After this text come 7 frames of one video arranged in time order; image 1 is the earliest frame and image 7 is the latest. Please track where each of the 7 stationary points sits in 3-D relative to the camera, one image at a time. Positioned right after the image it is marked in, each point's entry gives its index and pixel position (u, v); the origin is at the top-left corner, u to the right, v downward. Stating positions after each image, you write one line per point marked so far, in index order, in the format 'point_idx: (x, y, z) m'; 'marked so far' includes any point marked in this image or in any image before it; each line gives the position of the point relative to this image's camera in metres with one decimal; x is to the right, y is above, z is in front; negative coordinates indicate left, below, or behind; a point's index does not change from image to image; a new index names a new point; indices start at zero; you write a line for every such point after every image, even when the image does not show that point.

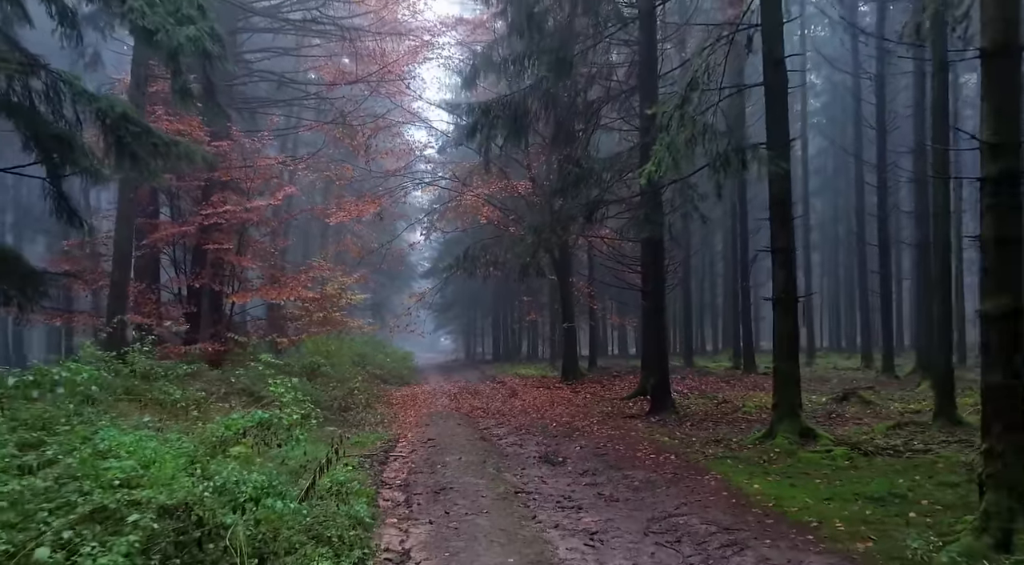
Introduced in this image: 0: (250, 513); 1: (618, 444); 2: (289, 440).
0: (-1.7, -1.5, +5.3) m
1: (+1.5, -2.3, +11.2) m
2: (-2.0, -1.5, +7.5) m
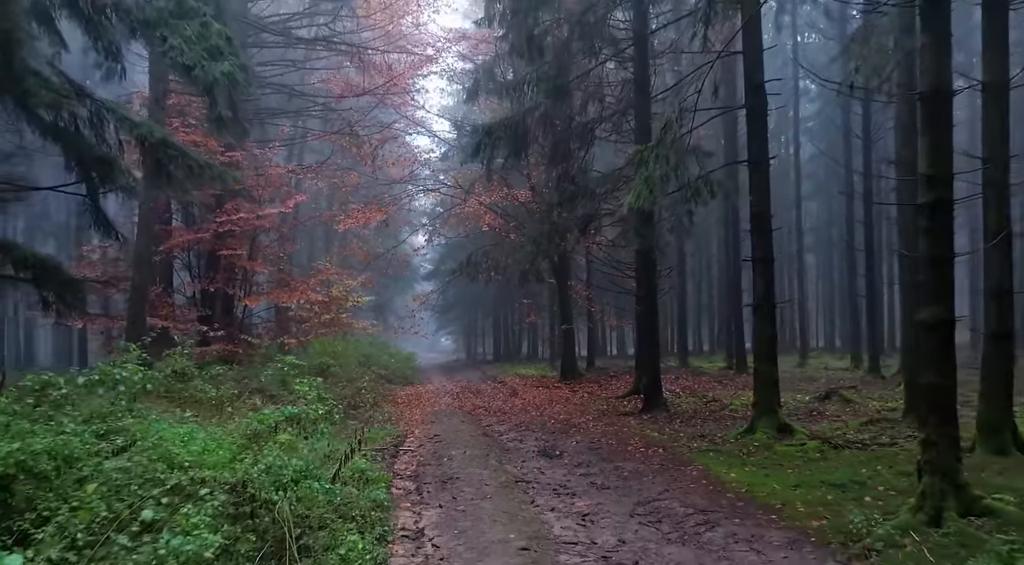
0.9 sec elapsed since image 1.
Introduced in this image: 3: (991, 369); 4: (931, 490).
0: (-1.7, -1.6, +6.2) m
1: (+1.5, -2.4, +12.1) m
2: (-2.0, -1.6, +8.5) m
3: (+5.5, -1.0, +9.2) m
4: (+3.5, -1.7, +6.6) m
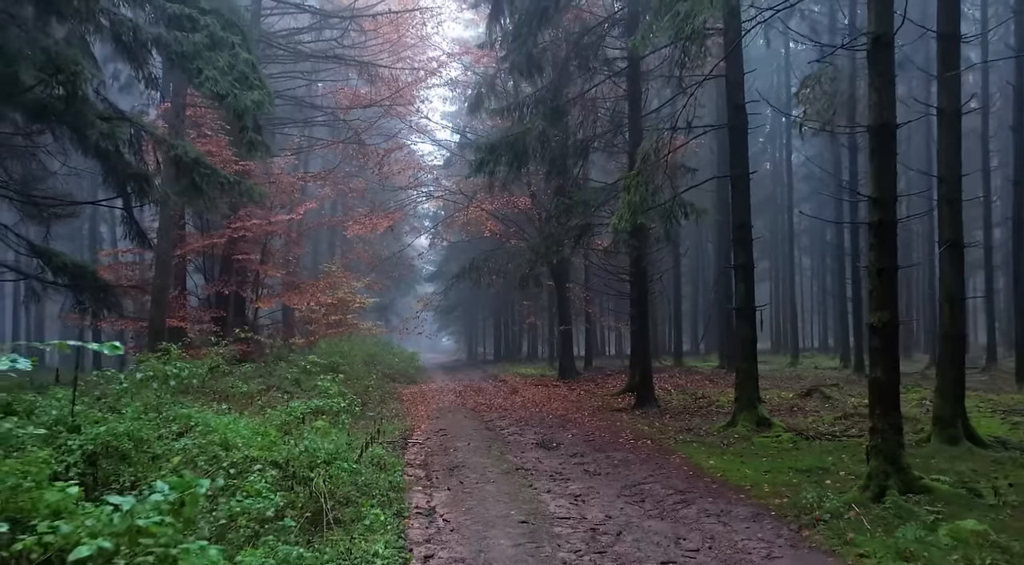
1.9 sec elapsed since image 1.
0: (-1.7, -1.7, +7.2) m
1: (+1.5, -2.5, +13.1) m
2: (-2.0, -1.7, +9.5) m
3: (+5.5, -1.1, +10.2) m
4: (+3.5, -1.8, +7.6) m
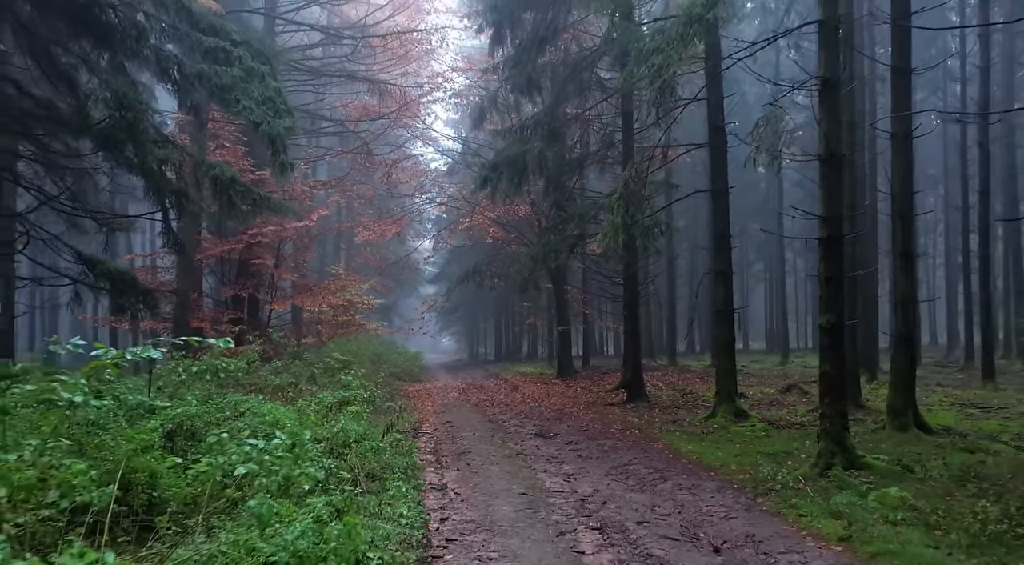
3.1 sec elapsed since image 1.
0: (-1.7, -1.8, +8.6) m
1: (+1.5, -2.5, +14.5) m
2: (-2.0, -1.7, +10.8) m
3: (+5.6, -1.1, +11.6) m
4: (+3.5, -1.9, +8.9) m
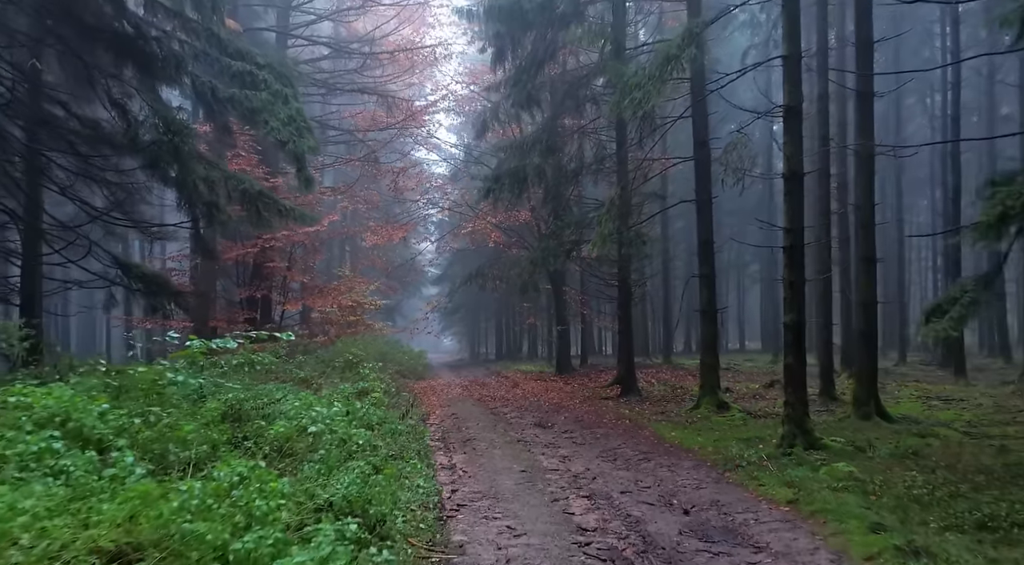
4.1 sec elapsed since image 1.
0: (-1.6, -1.8, +9.8) m
1: (+1.5, -2.6, +15.7) m
2: (-2.0, -1.8, +12.0) m
3: (+5.6, -1.2, +12.8) m
4: (+3.5, -1.9, +10.2) m
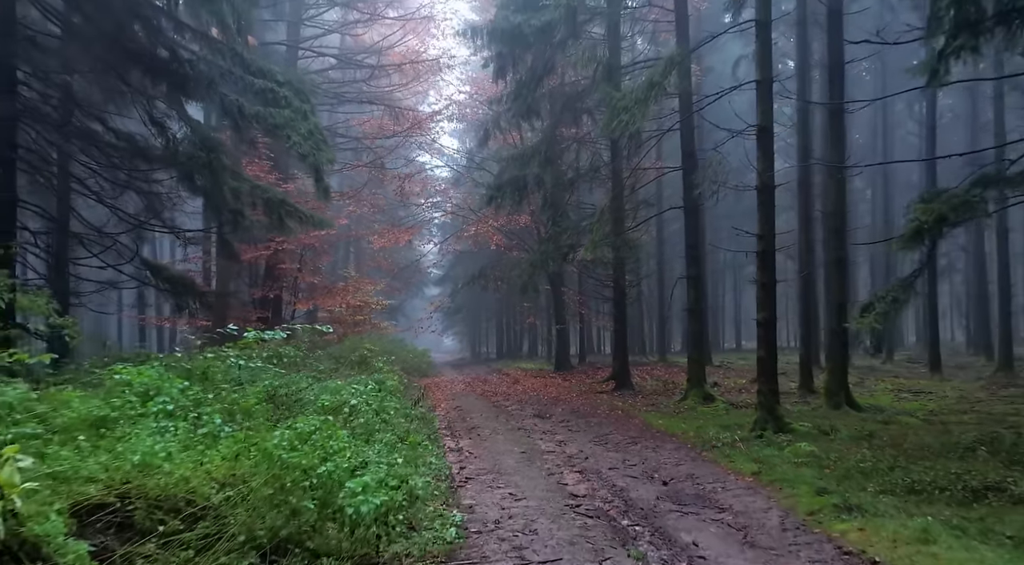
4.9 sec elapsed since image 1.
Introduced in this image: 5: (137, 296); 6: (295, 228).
0: (-1.6, -1.8, +11.0) m
1: (+1.5, -2.6, +16.9) m
2: (-2.0, -1.8, +13.2) m
3: (+5.6, -1.2, +14.0) m
4: (+3.5, -1.9, +11.4) m
5: (-8.0, -0.3, +17.1) m
6: (-4.3, +1.1, +15.9) m
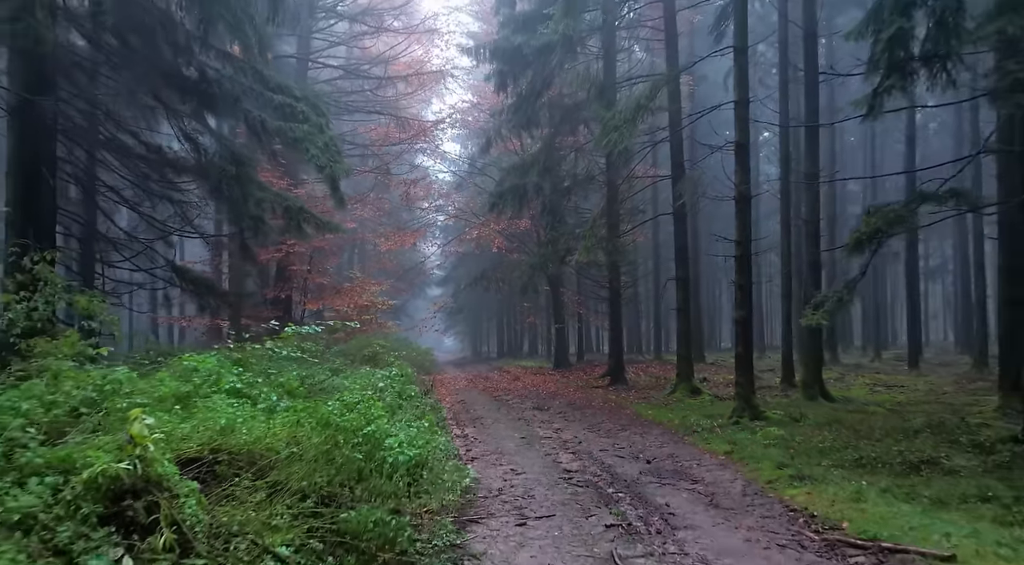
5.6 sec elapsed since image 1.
0: (-1.6, -1.9, +12.2) m
1: (+1.6, -2.6, +18.1) m
2: (-2.0, -1.8, +14.4) m
3: (+5.6, -1.2, +15.2) m
4: (+3.5, -2.0, +12.6) m
5: (-8.0, -0.3, +18.3) m
6: (-4.3, +1.0, +17.0) m
